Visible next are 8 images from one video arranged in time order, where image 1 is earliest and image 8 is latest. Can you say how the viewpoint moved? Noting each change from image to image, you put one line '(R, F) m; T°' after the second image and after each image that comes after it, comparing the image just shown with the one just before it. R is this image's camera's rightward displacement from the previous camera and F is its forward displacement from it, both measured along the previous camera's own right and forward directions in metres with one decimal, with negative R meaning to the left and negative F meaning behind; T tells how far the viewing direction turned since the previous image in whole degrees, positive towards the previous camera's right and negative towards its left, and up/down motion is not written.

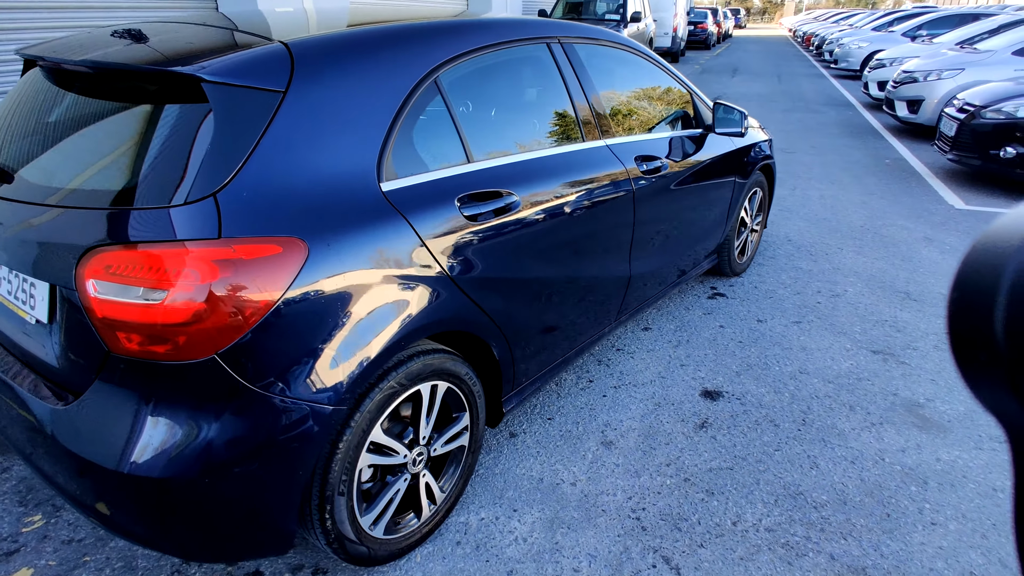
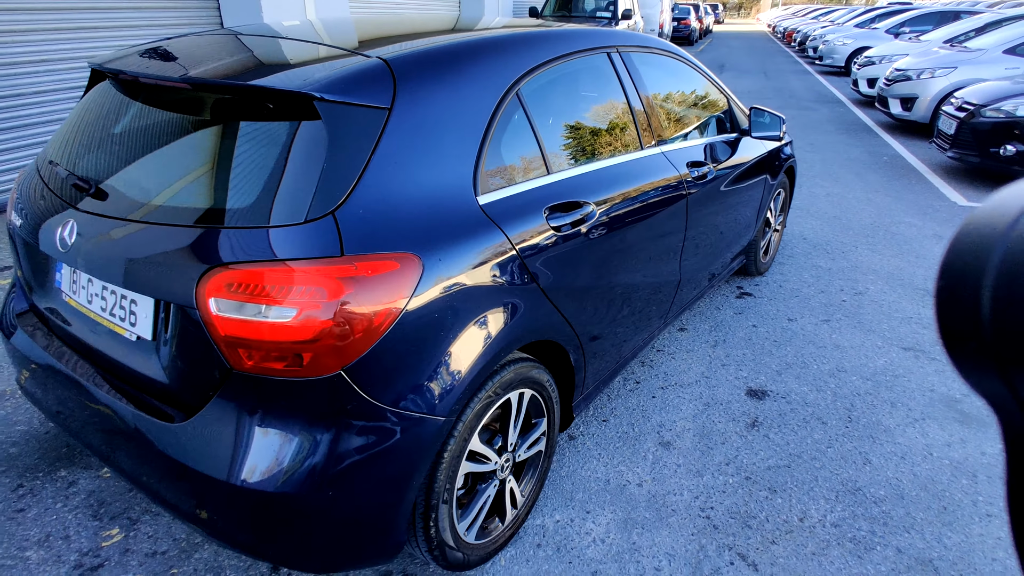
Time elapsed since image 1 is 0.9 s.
(-0.3, 0.0) m; +2°
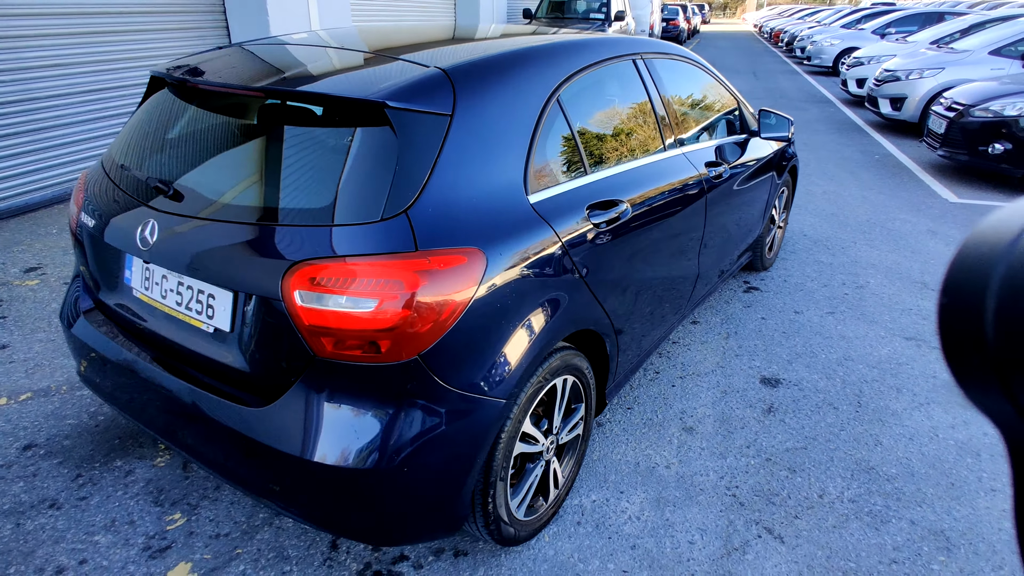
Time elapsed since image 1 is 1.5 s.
(-0.2, -0.1) m; +1°
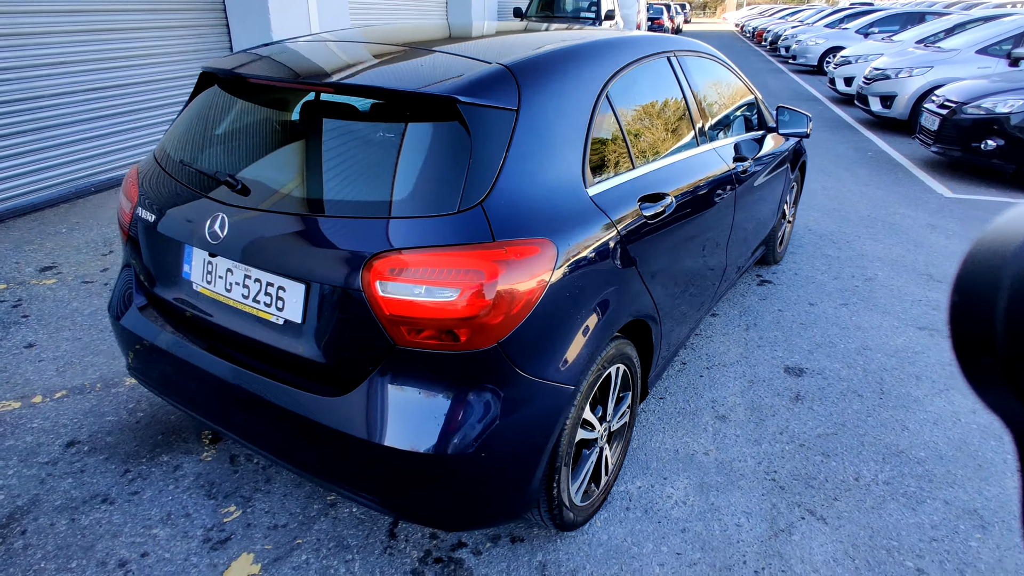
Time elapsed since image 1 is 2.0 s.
(-0.2, 0.0) m; +2°
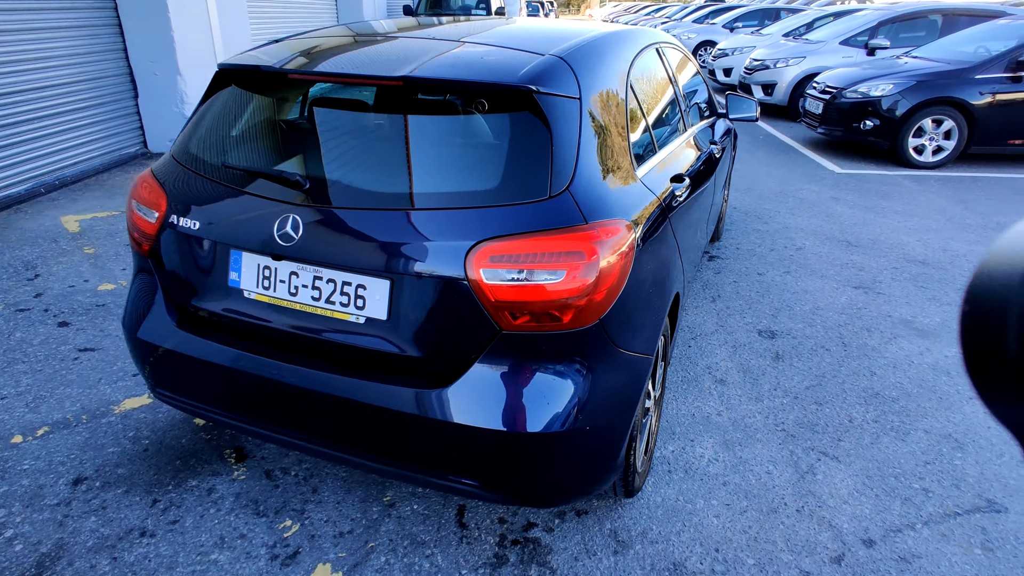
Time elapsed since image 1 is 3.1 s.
(-0.5, 0.0) m; +10°
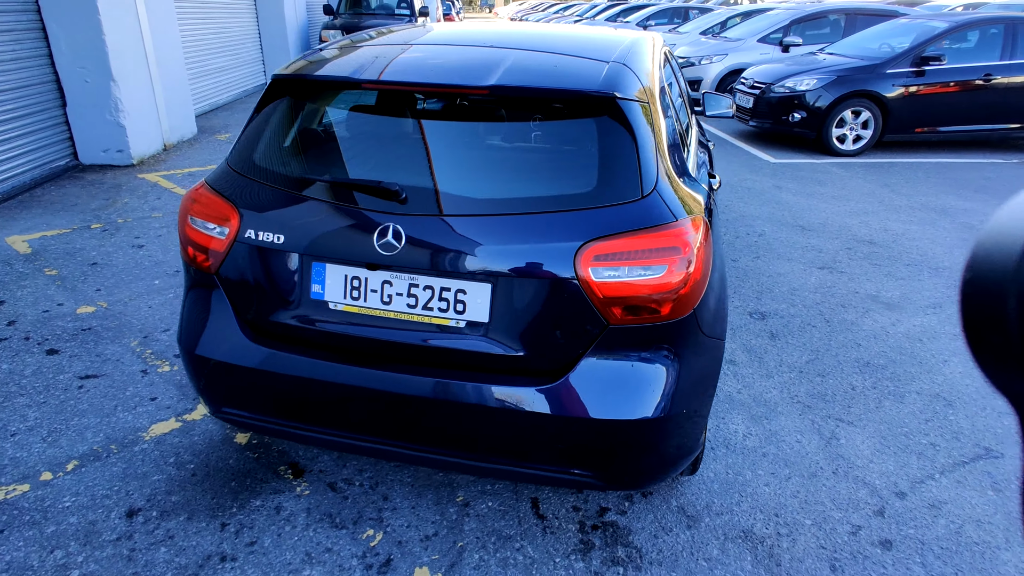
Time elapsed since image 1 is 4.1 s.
(-0.5, 0.0) m; +7°
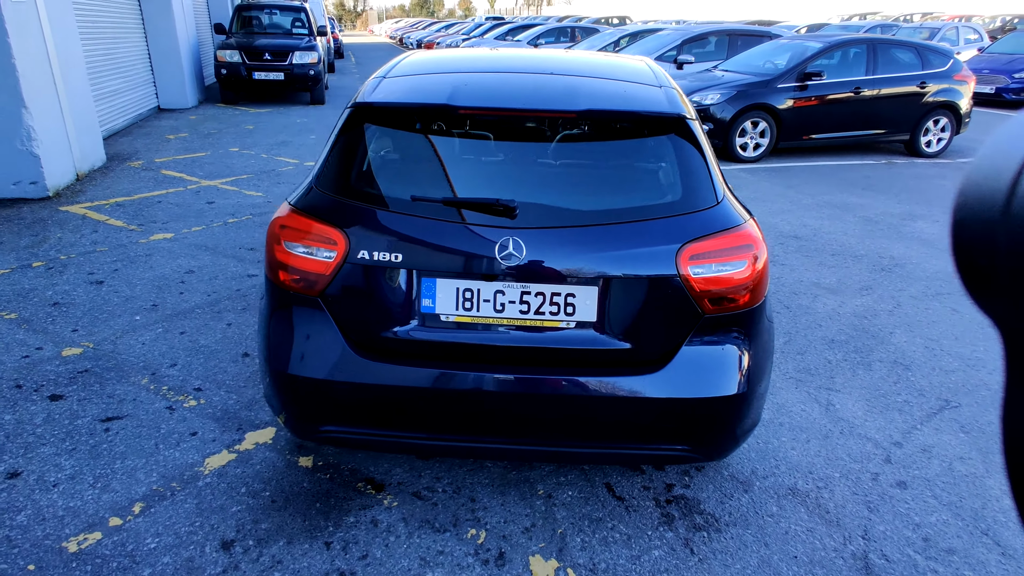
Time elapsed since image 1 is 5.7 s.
(-0.7, -0.1) m; +10°
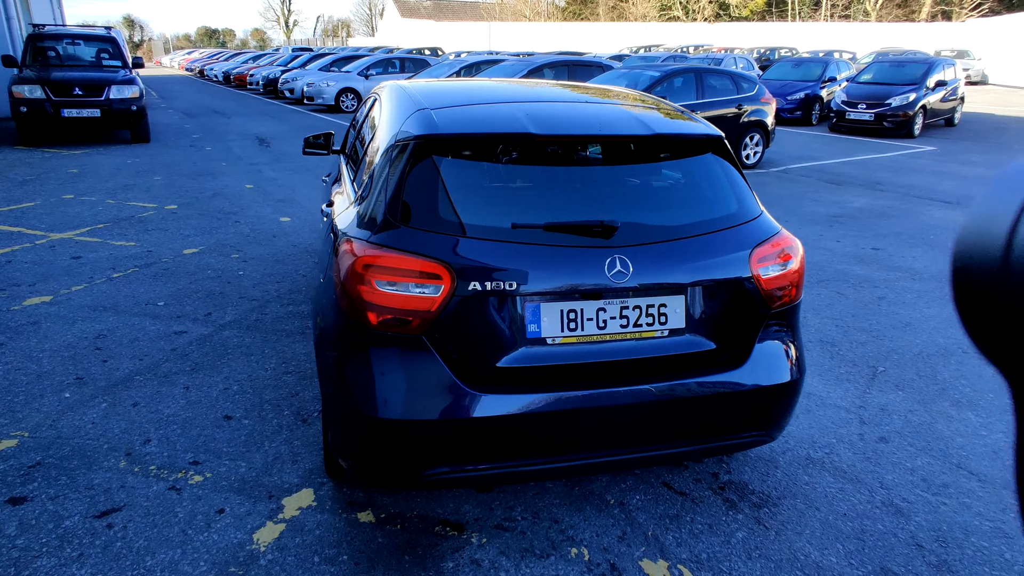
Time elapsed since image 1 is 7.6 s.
(-0.9, +0.1) m; +16°
